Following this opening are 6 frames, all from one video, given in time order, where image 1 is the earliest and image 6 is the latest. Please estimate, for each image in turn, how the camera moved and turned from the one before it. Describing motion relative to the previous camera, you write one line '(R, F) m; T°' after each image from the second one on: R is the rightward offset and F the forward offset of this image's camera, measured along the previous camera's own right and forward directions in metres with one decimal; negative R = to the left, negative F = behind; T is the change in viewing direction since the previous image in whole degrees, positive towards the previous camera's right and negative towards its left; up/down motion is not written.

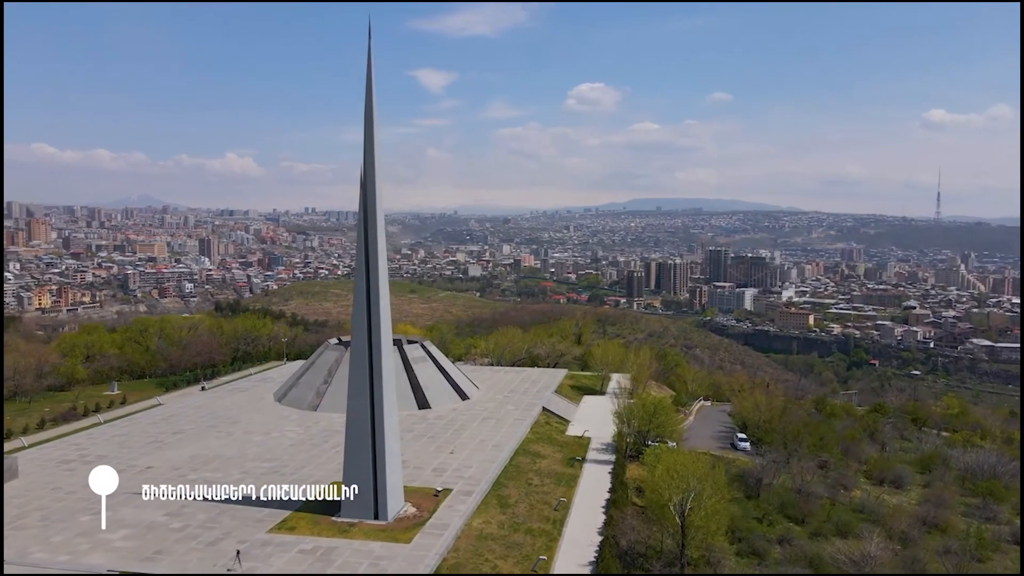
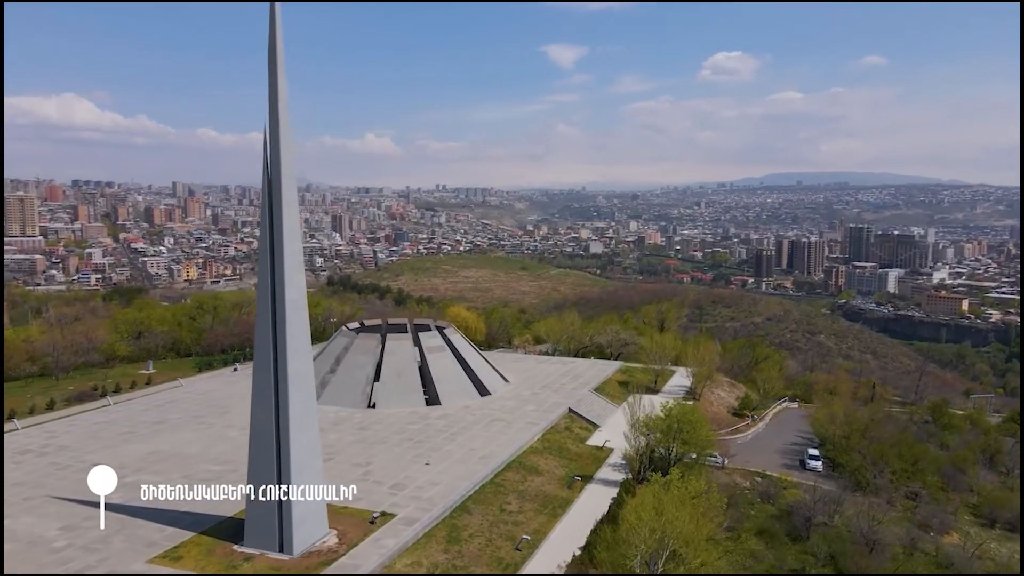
(+2.7, +3.0) m; -10°
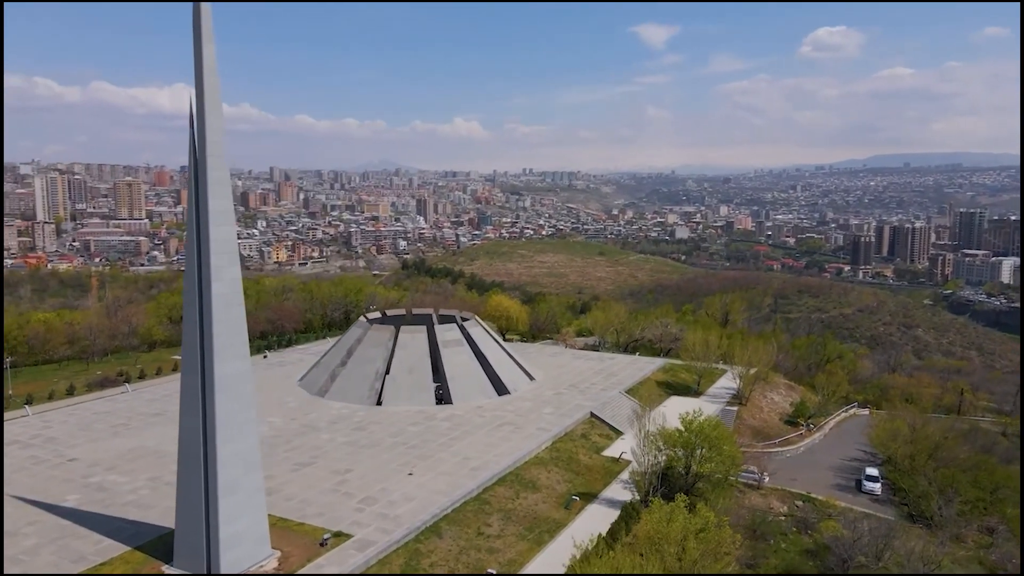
(+1.6, +1.7) m; -7°
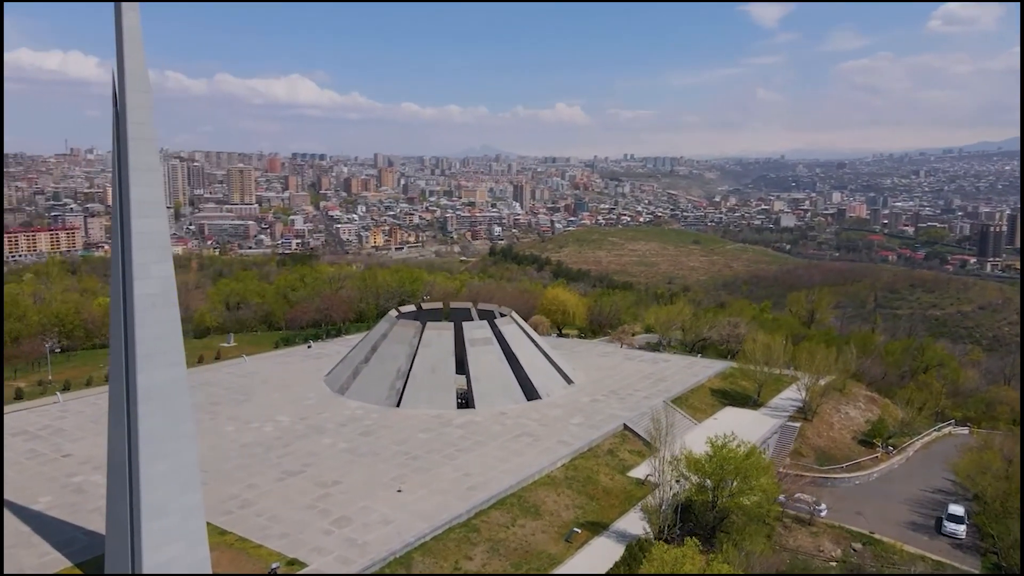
(+1.6, +1.6) m; -8°
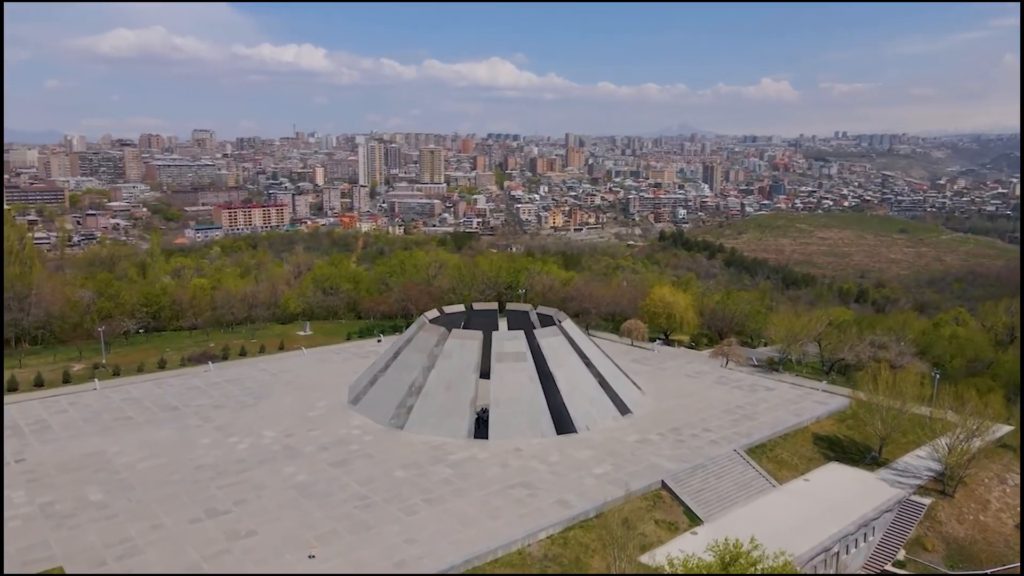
(+3.0, +3.5) m; -15°
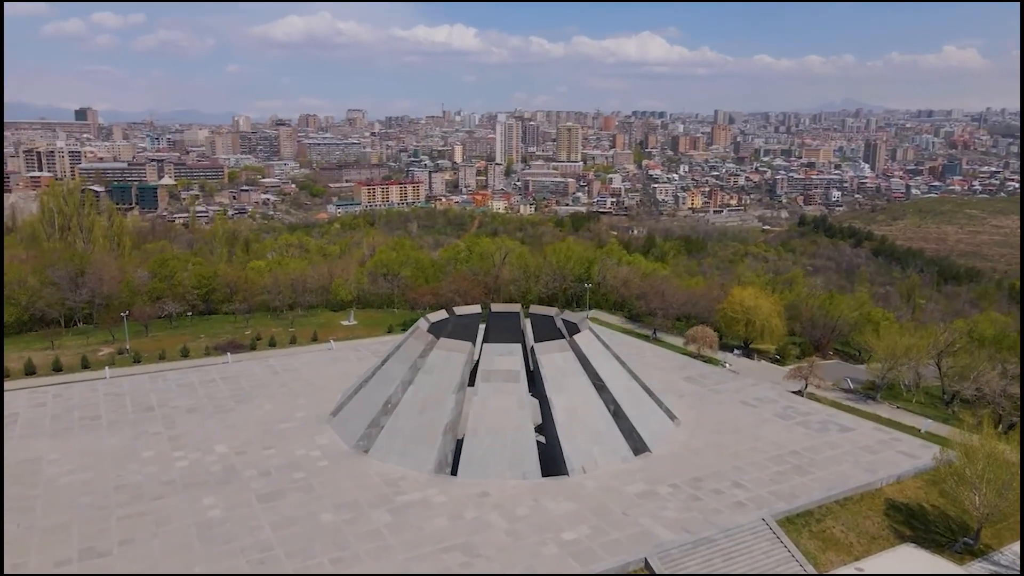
(+2.5, +2.8) m; -11°
